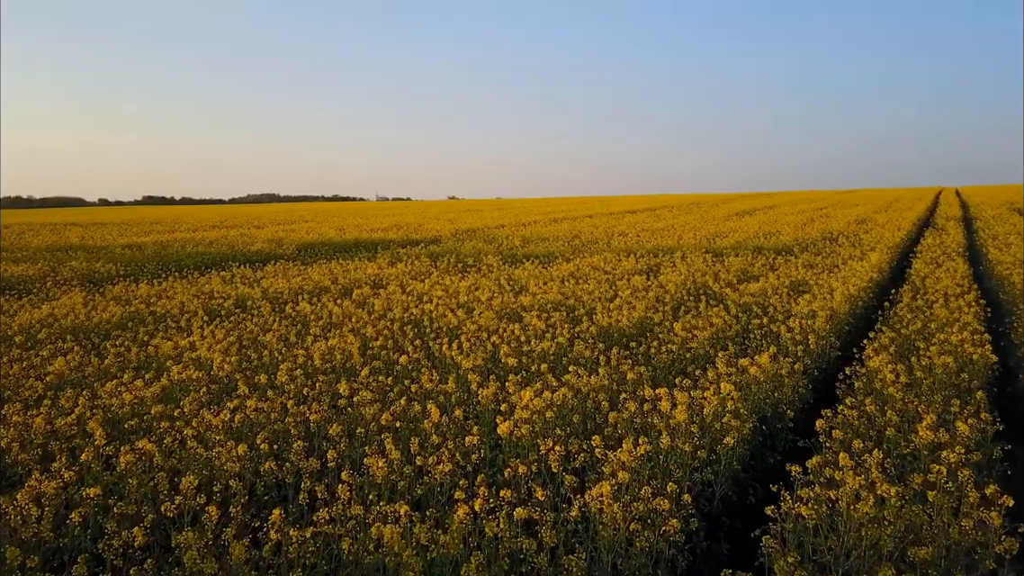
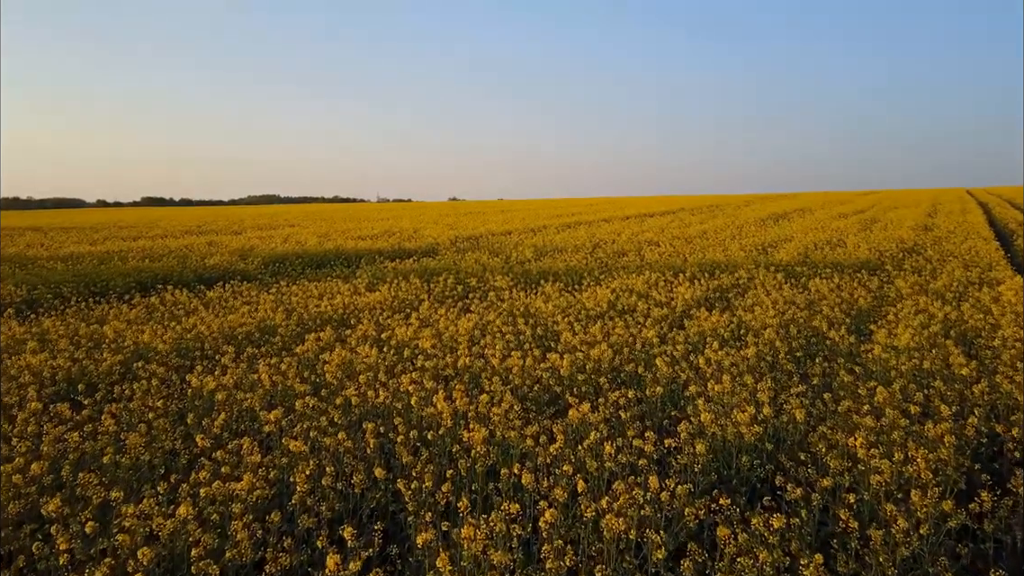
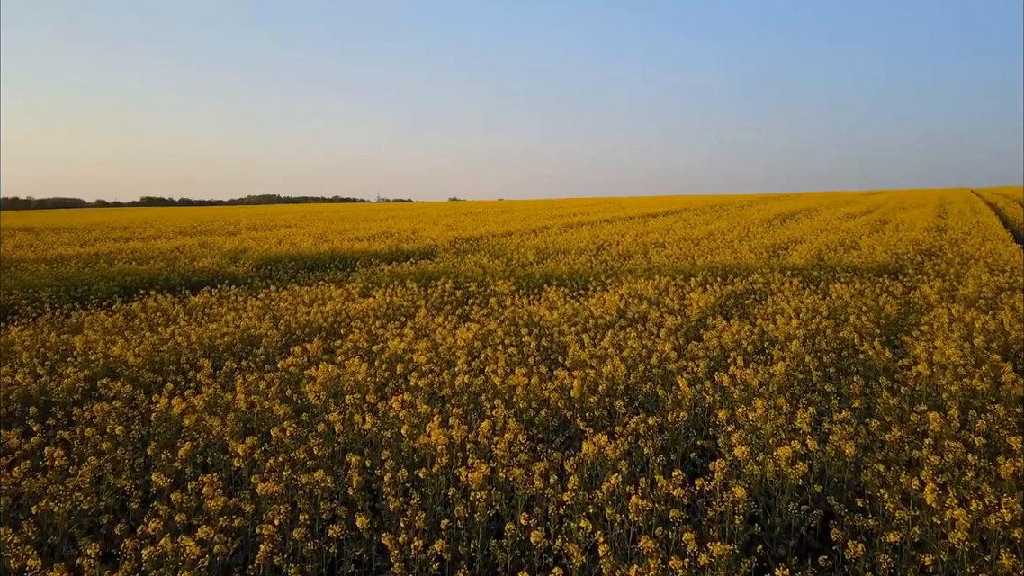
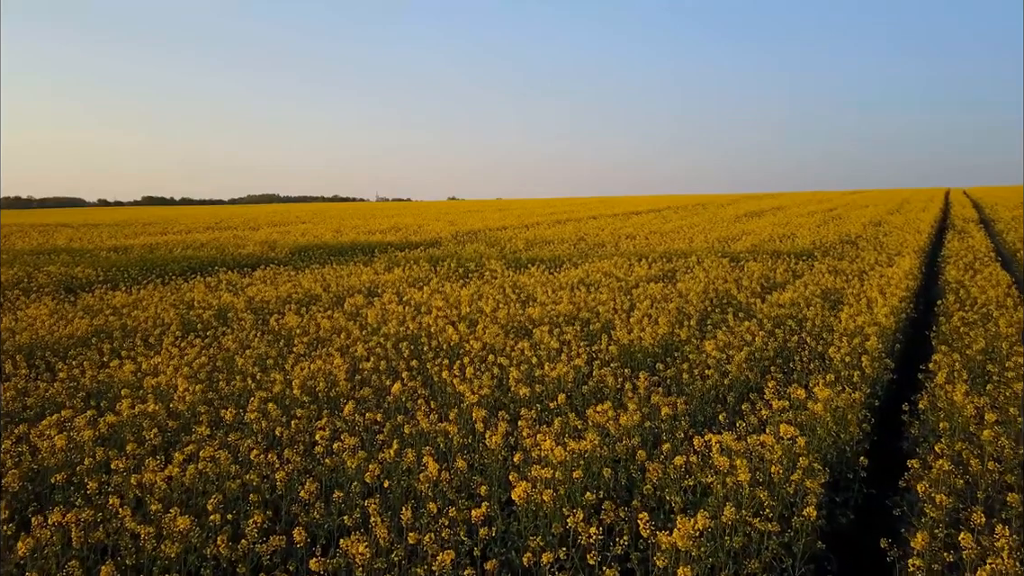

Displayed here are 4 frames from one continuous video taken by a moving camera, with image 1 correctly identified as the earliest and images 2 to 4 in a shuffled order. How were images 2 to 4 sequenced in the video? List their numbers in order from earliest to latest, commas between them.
4, 2, 3
